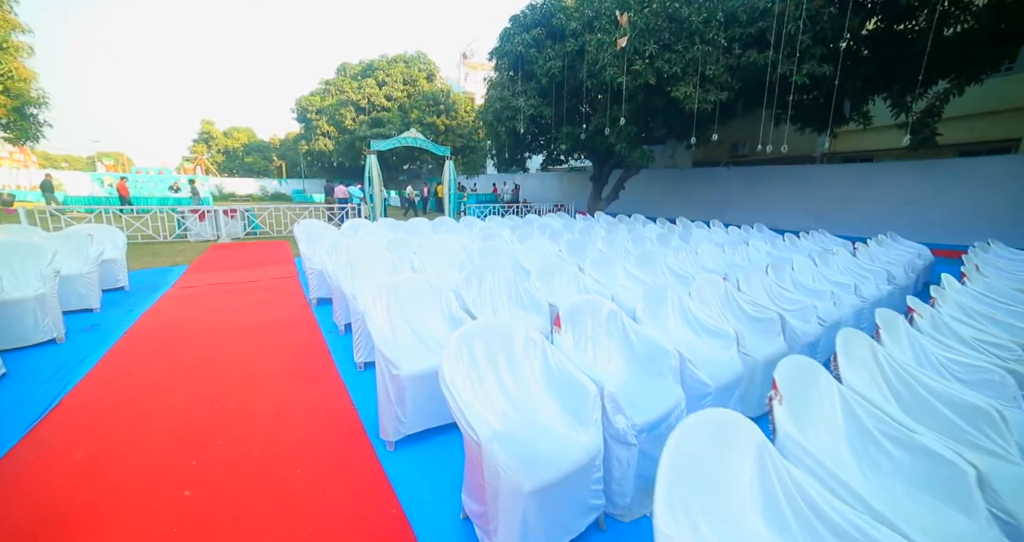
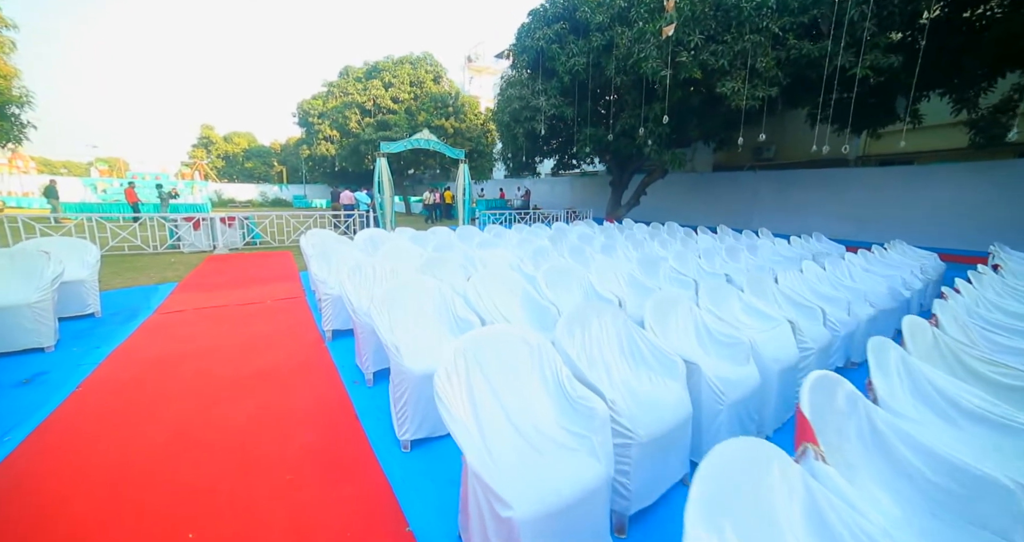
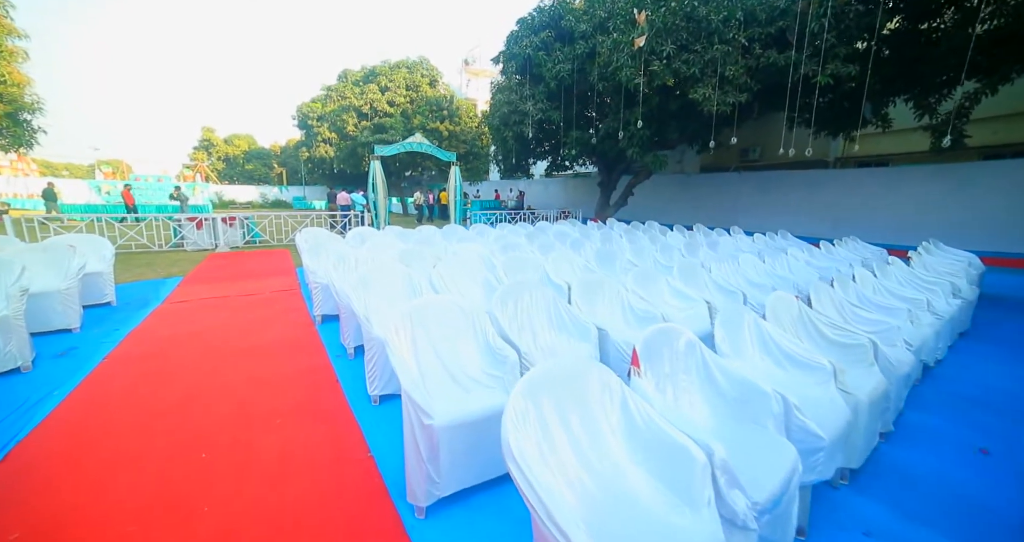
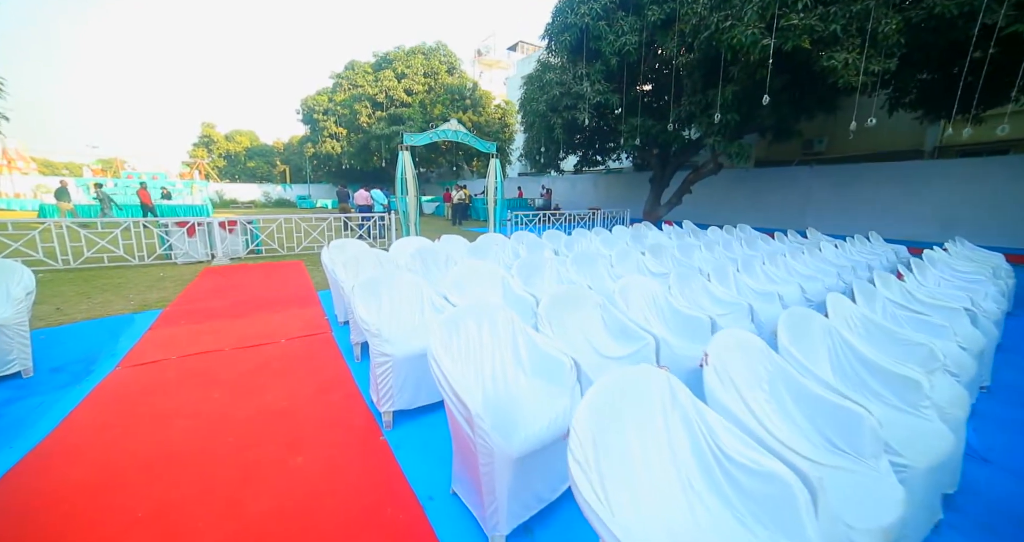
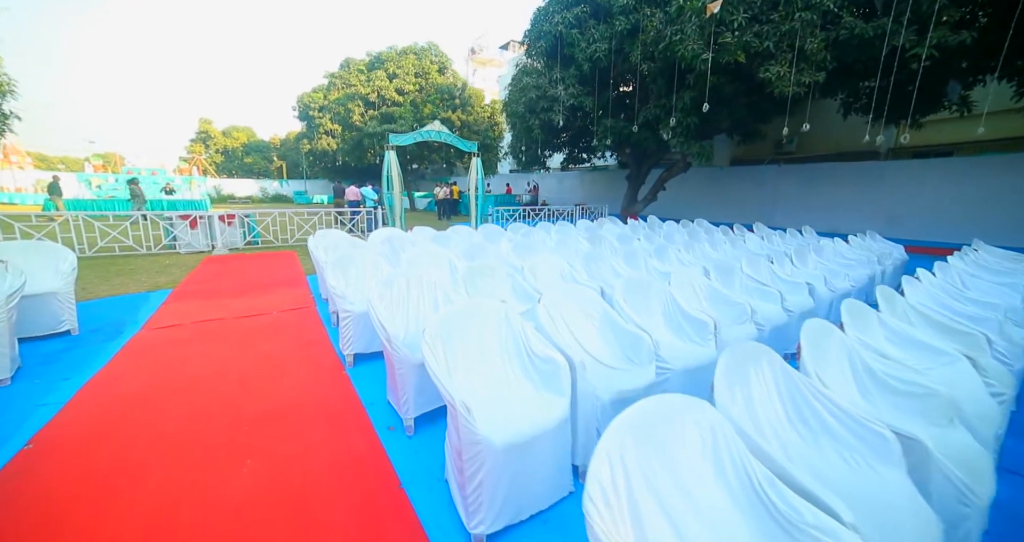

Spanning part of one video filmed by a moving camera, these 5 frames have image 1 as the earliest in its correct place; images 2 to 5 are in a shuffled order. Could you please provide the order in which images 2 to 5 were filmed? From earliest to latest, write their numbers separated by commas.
3, 2, 5, 4
